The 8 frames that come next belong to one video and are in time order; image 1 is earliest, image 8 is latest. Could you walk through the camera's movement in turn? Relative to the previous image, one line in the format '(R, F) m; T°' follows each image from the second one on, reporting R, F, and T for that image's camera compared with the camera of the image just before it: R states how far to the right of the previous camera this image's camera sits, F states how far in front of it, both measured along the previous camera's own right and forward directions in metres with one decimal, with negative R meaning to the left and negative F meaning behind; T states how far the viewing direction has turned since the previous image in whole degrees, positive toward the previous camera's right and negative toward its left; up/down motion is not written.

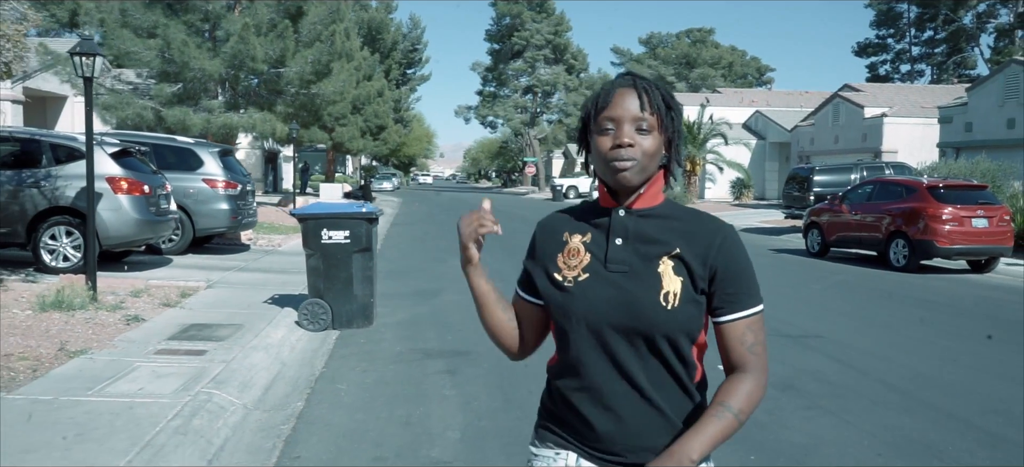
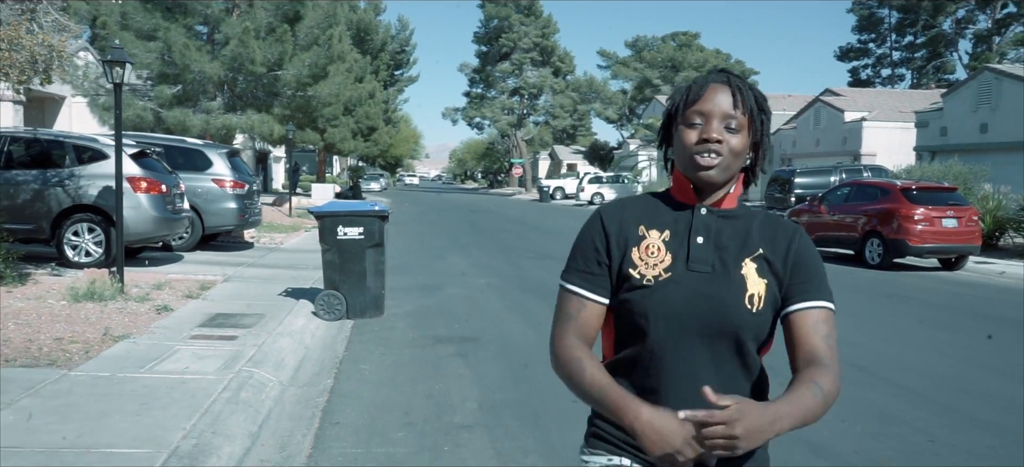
(-0.2, -0.8) m; +1°
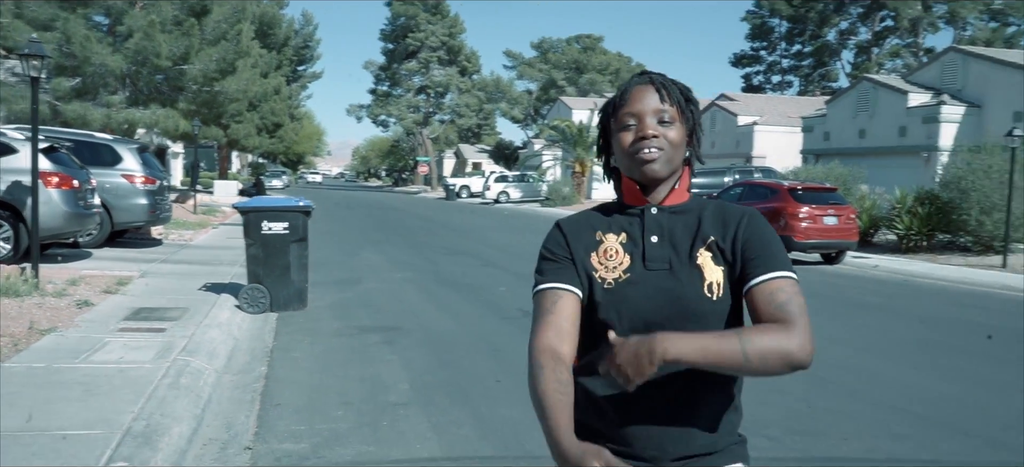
(-0.2, -0.5) m; +7°
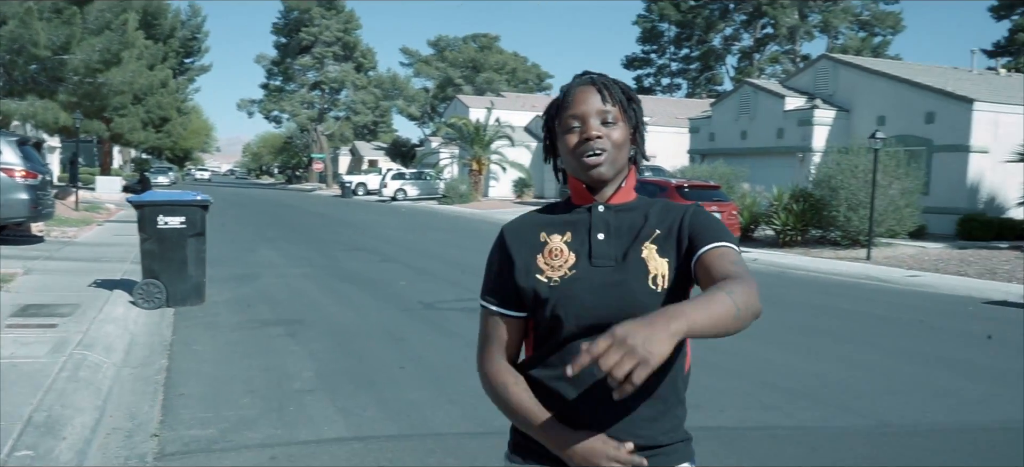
(0.0, -0.3) m; +7°
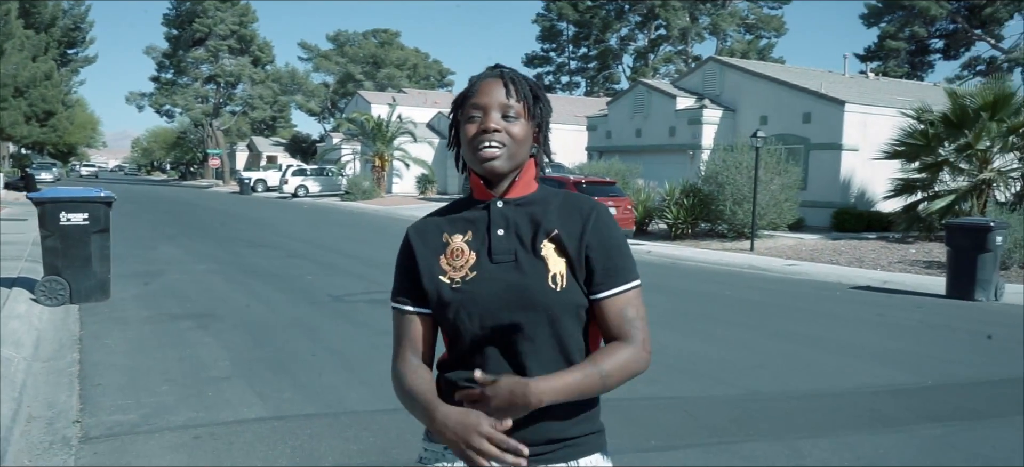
(0.0, -0.5) m; +7°
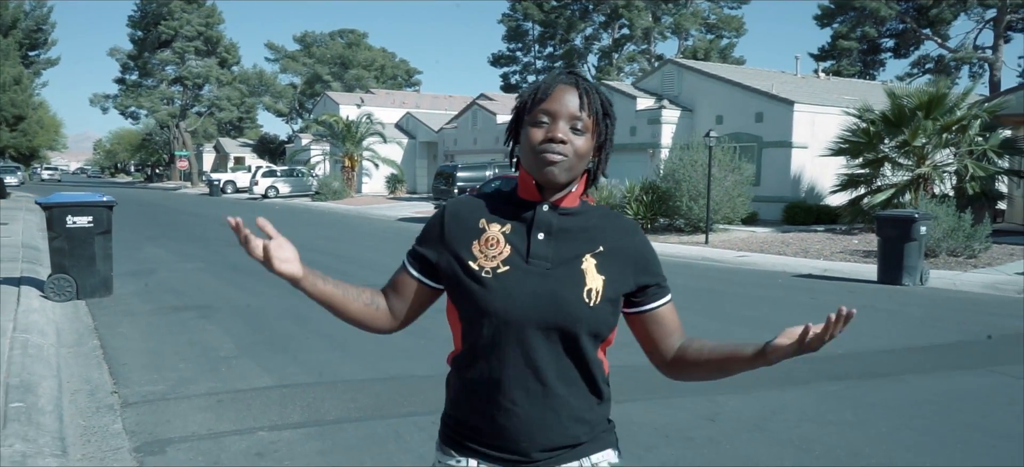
(0.0, -1.1) m; +2°
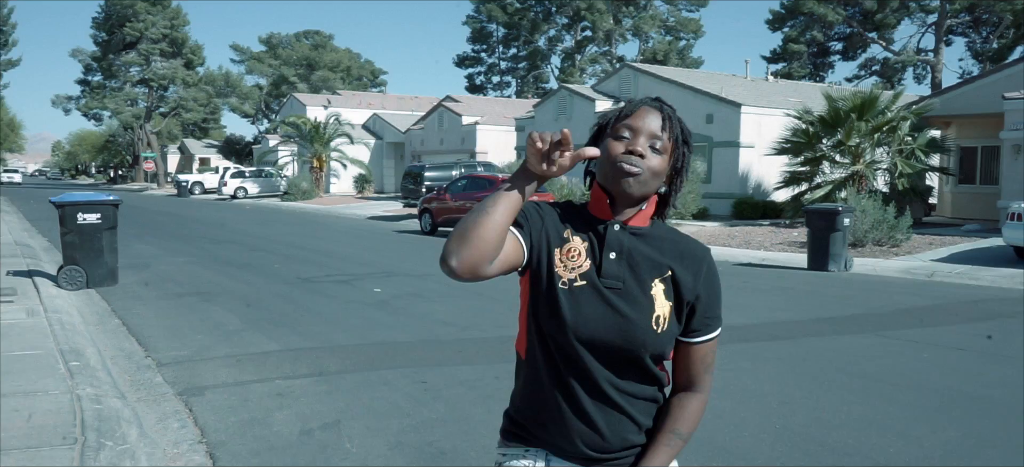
(0.0, -1.5) m; +2°
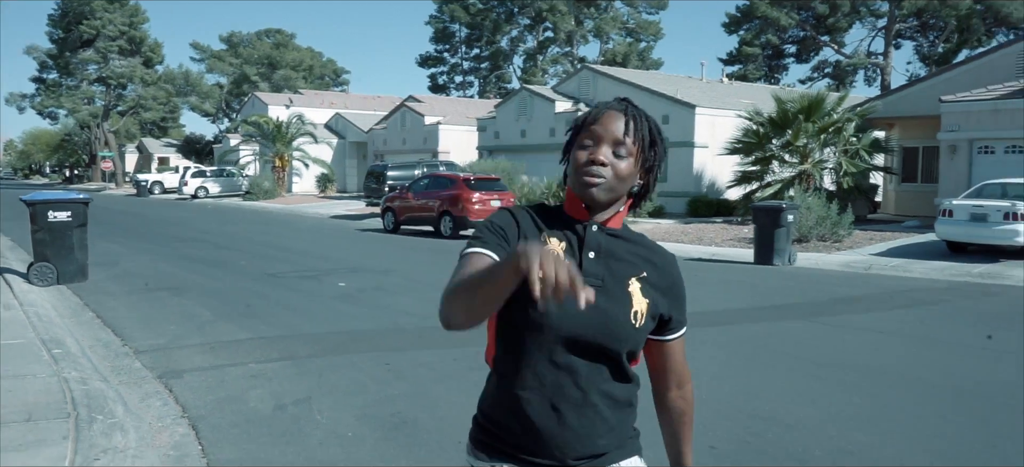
(+0.1, -0.6) m; +3°
